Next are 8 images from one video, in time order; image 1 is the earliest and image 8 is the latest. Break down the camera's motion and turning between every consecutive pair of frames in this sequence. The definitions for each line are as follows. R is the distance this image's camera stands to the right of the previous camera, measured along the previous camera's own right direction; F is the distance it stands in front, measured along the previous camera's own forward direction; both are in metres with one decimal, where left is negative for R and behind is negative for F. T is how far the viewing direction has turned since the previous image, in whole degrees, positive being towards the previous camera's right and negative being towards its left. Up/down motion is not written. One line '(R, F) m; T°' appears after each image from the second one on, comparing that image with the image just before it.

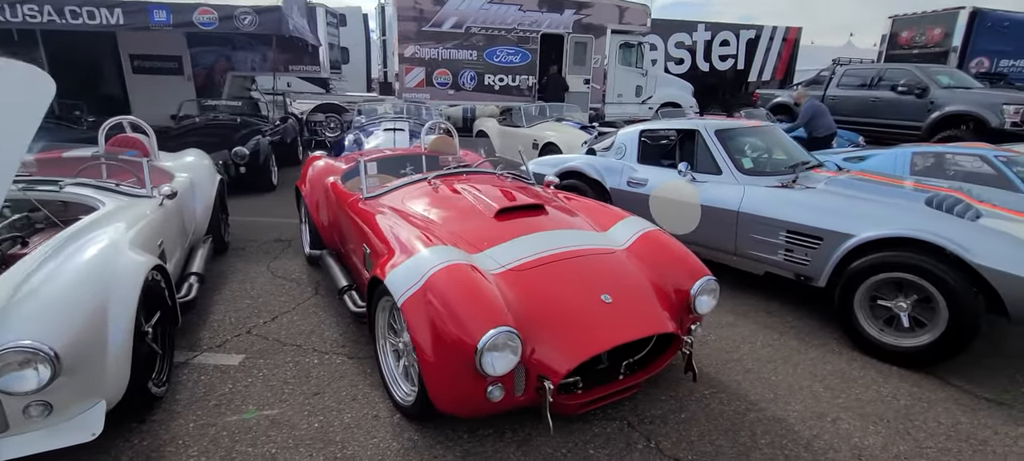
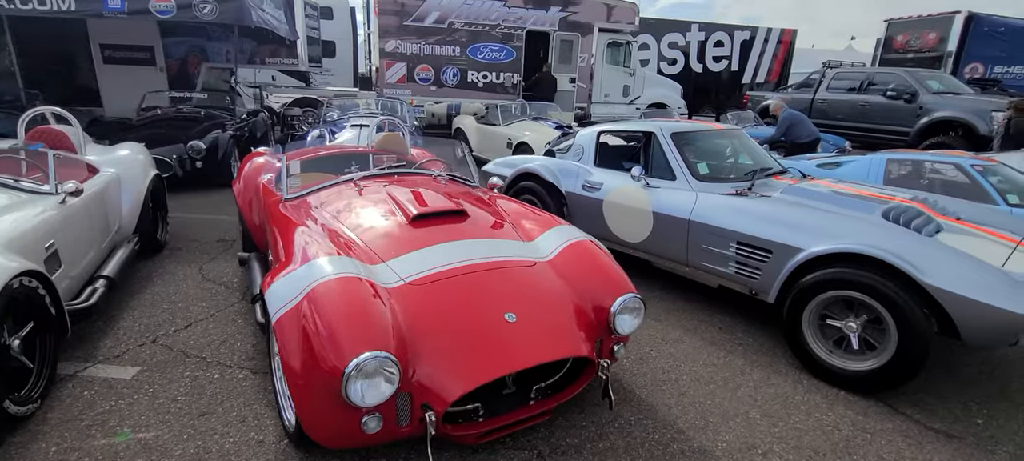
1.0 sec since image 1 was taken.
(+0.5, +0.2) m; 0°
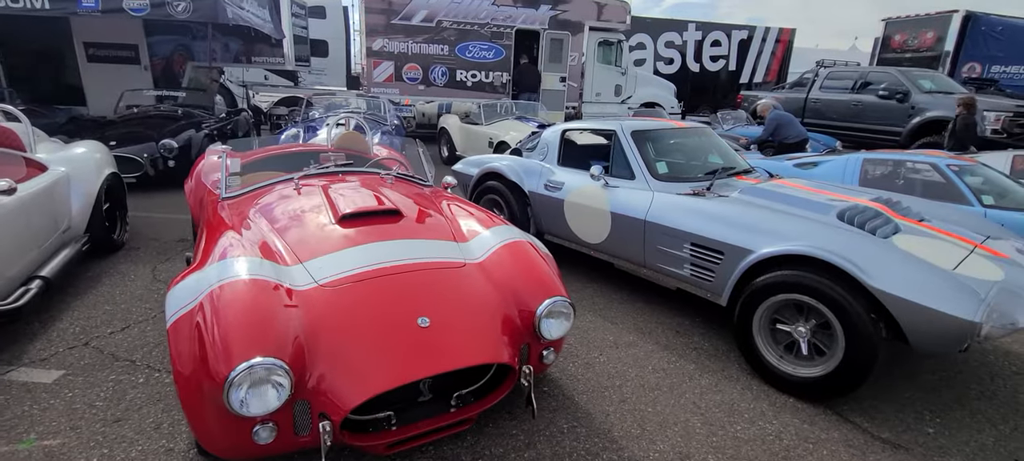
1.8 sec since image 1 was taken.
(+0.4, +0.1) m; 0°
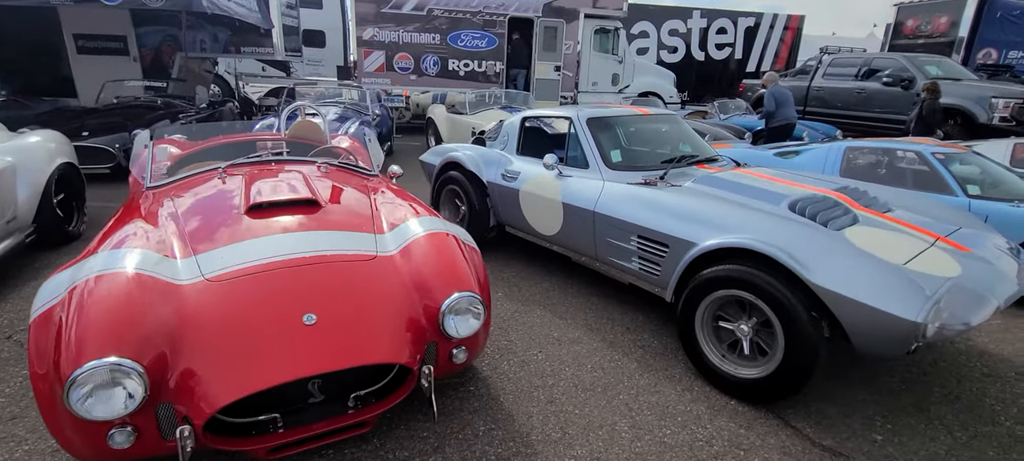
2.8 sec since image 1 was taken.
(+0.5, +0.2) m; -1°
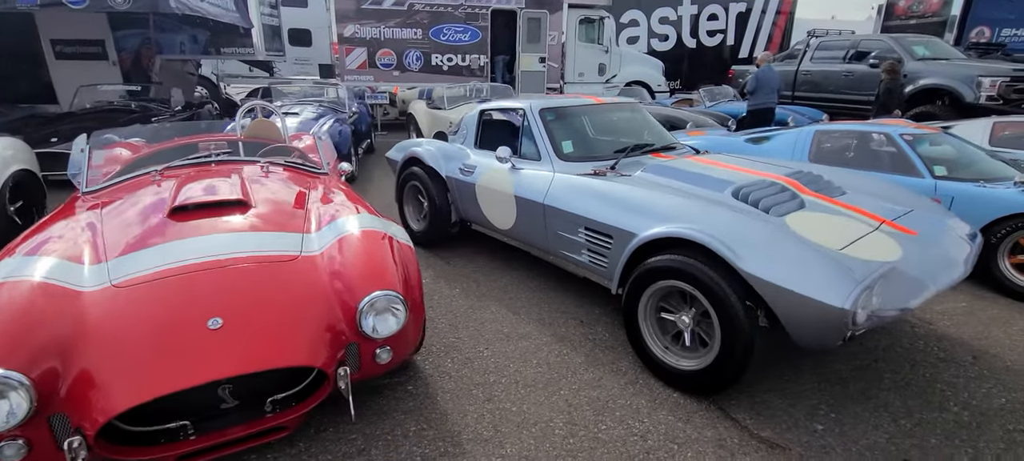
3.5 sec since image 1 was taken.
(+0.4, +0.1) m; 0°
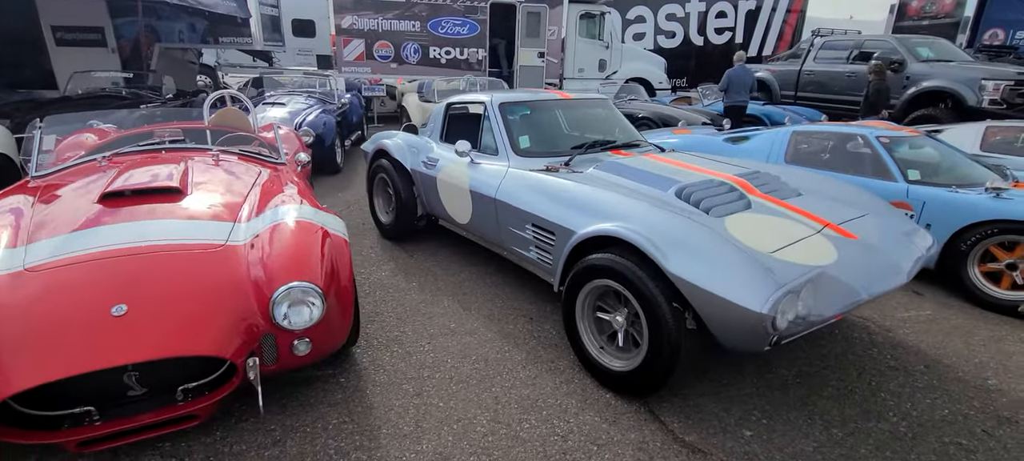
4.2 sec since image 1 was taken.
(+0.4, 0.0) m; -1°
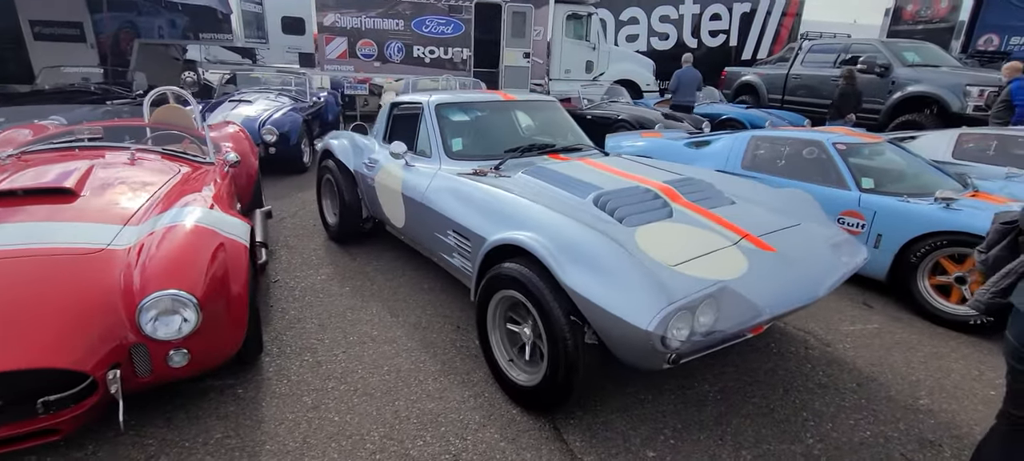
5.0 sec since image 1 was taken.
(+0.5, +0.1) m; 0°
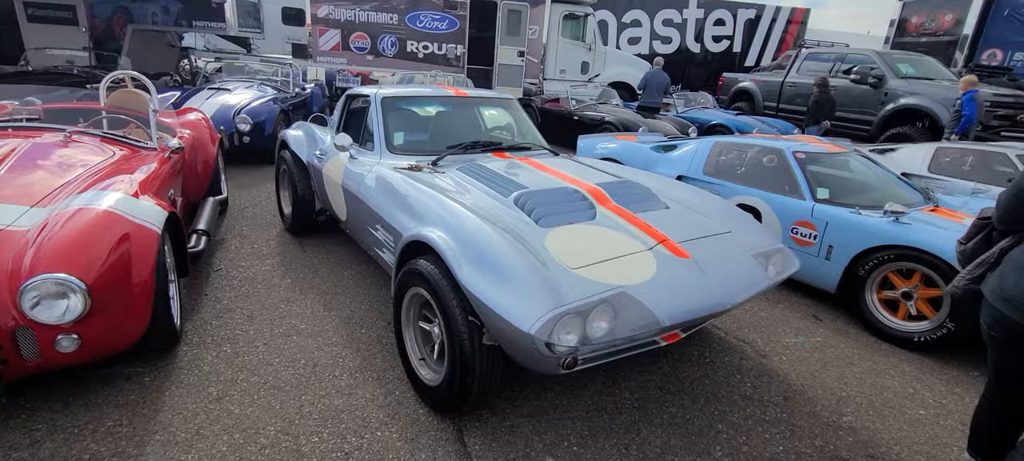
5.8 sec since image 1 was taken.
(+0.5, +0.1) m; -1°
